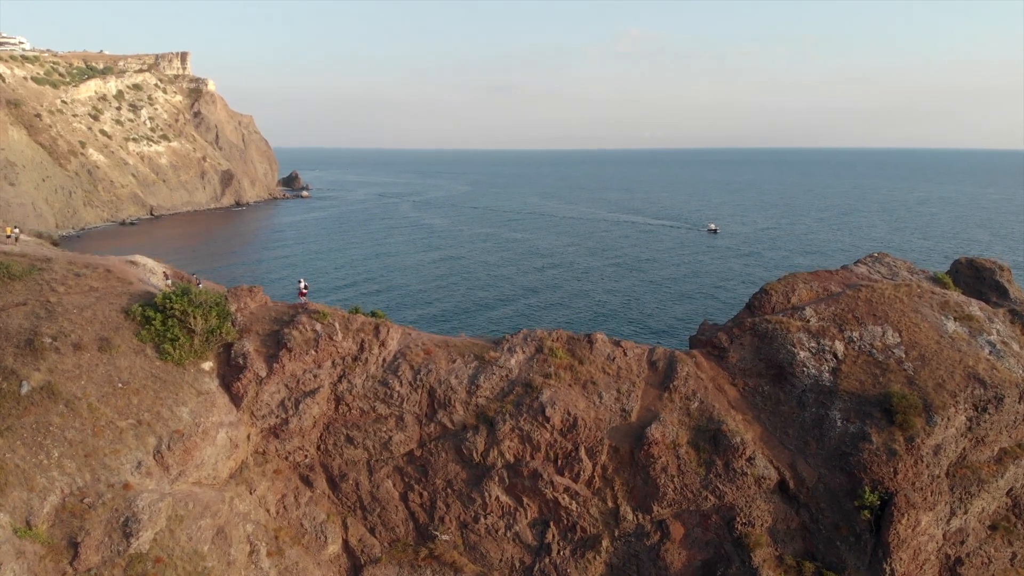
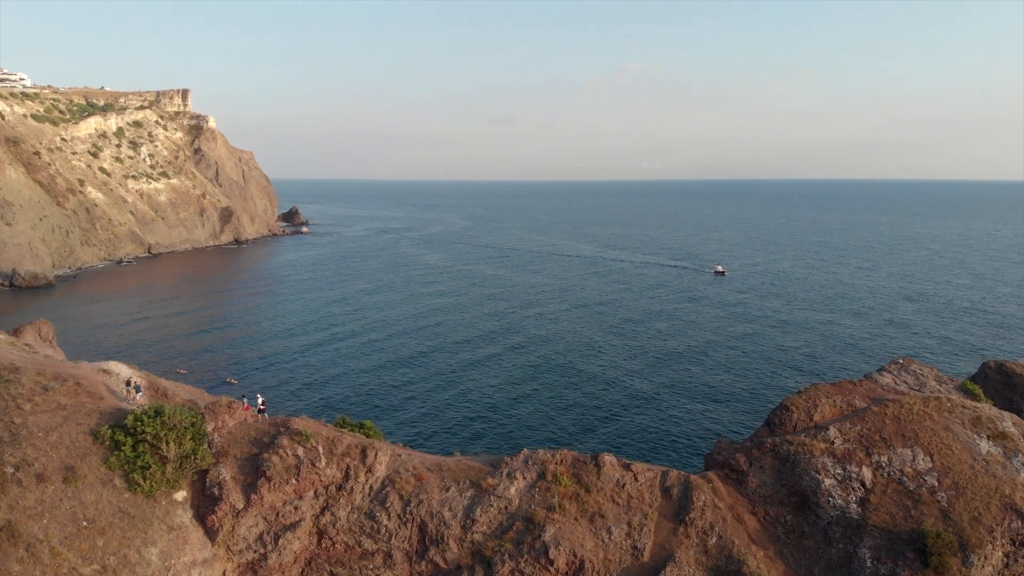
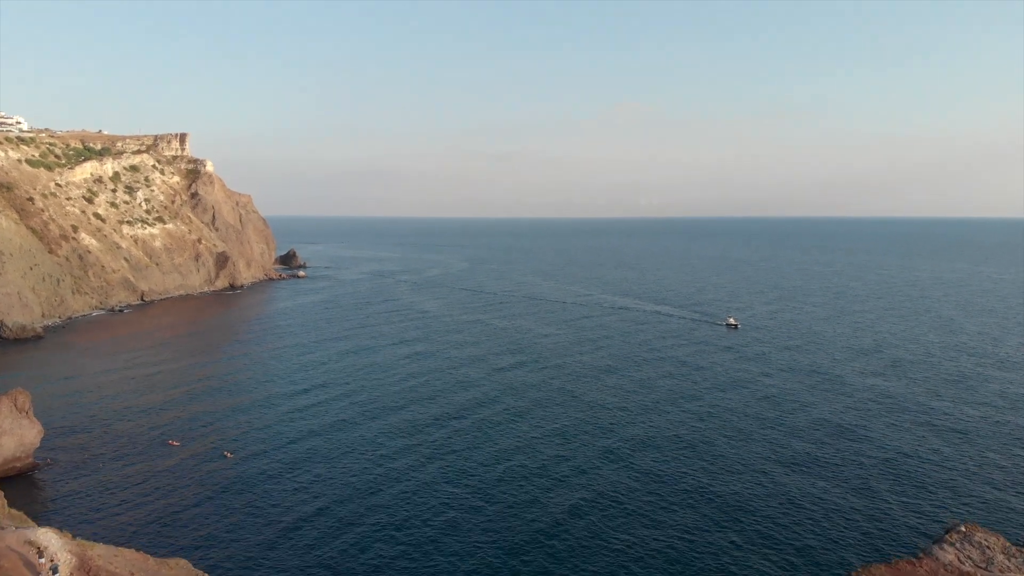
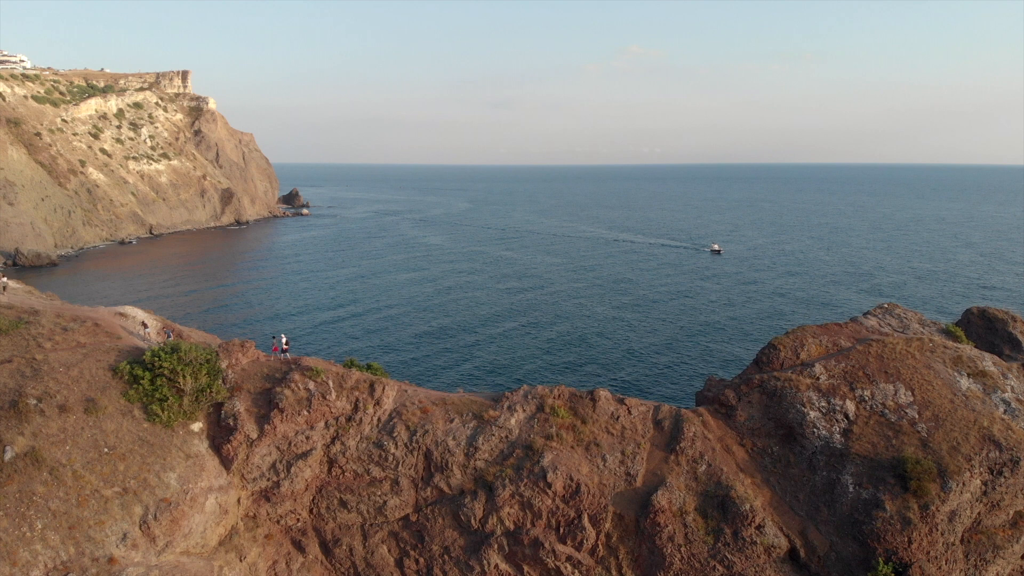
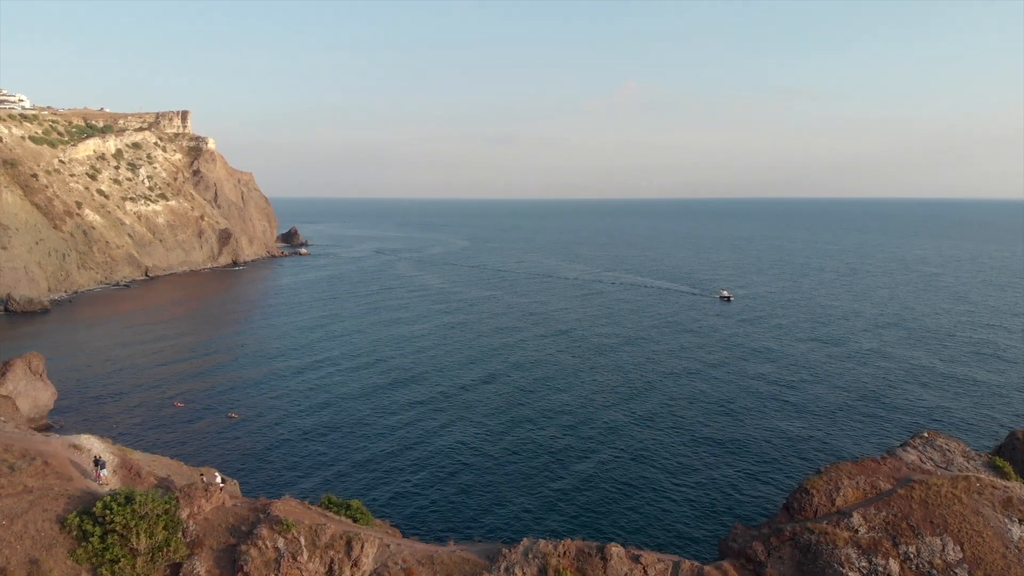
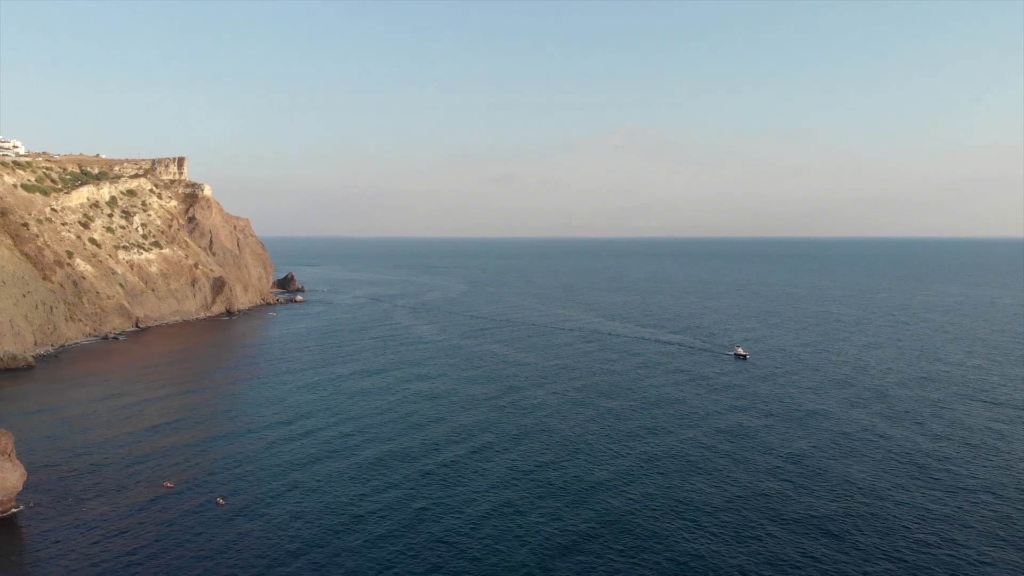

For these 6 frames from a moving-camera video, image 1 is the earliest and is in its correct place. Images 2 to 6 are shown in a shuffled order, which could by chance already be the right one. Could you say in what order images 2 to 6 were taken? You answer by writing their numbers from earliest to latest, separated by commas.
4, 2, 5, 3, 6
